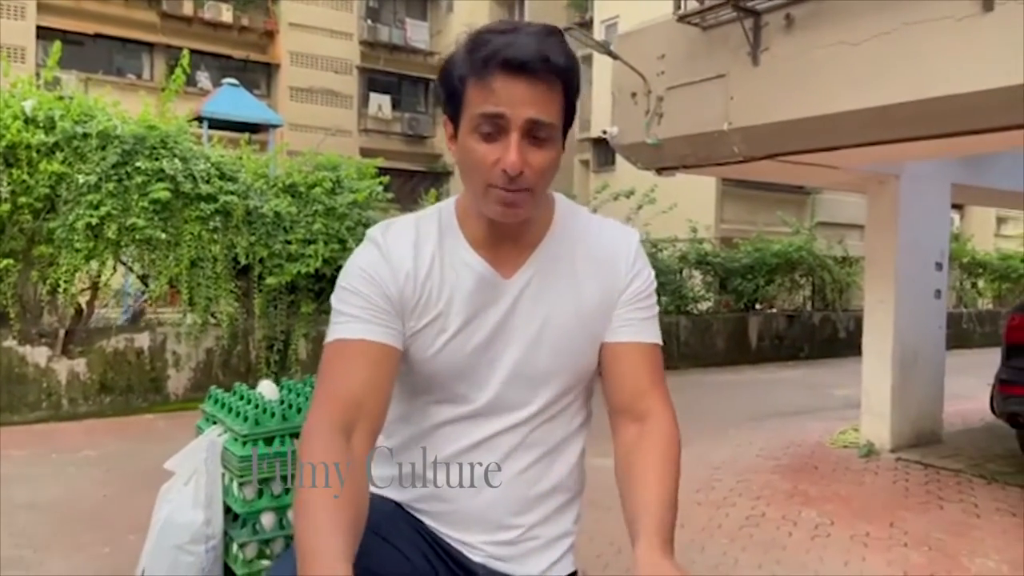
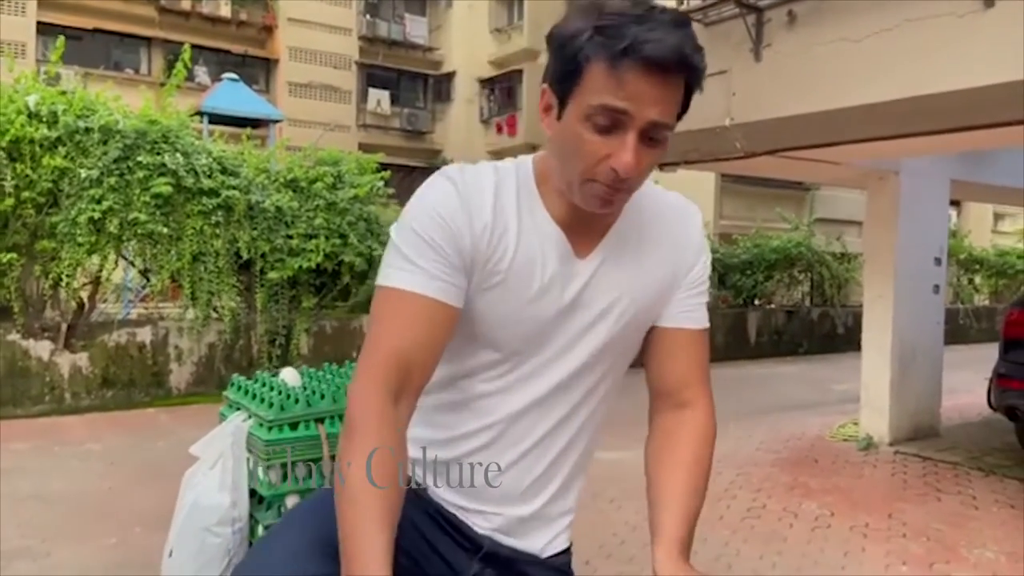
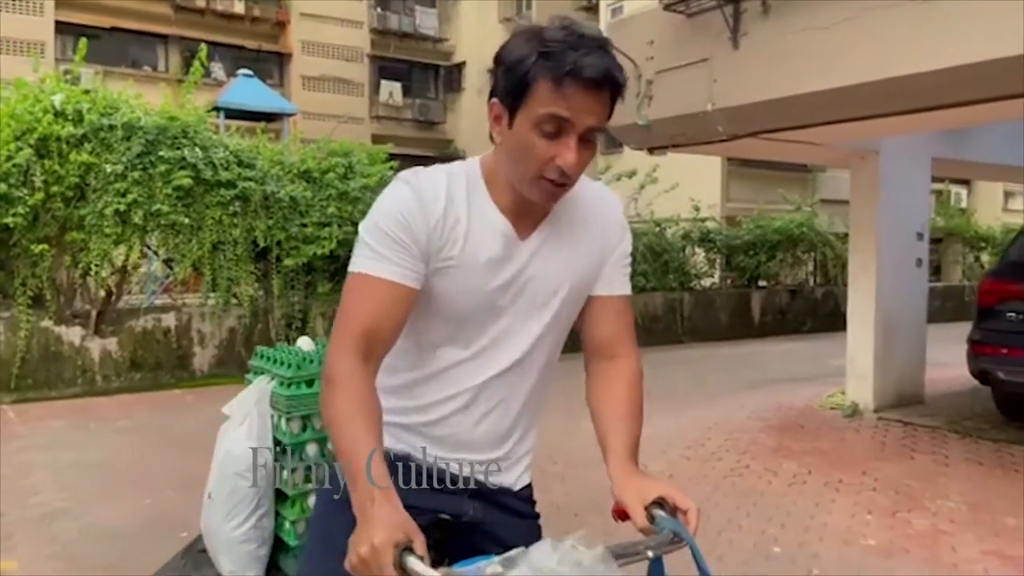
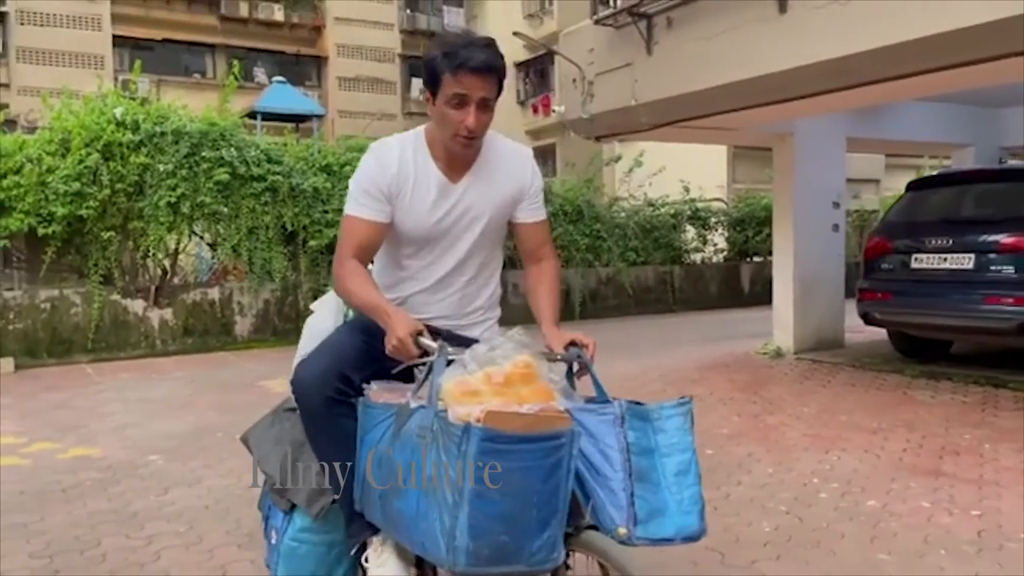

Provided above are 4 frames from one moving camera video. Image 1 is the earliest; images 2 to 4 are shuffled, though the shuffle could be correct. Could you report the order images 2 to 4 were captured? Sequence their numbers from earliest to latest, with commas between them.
2, 3, 4
